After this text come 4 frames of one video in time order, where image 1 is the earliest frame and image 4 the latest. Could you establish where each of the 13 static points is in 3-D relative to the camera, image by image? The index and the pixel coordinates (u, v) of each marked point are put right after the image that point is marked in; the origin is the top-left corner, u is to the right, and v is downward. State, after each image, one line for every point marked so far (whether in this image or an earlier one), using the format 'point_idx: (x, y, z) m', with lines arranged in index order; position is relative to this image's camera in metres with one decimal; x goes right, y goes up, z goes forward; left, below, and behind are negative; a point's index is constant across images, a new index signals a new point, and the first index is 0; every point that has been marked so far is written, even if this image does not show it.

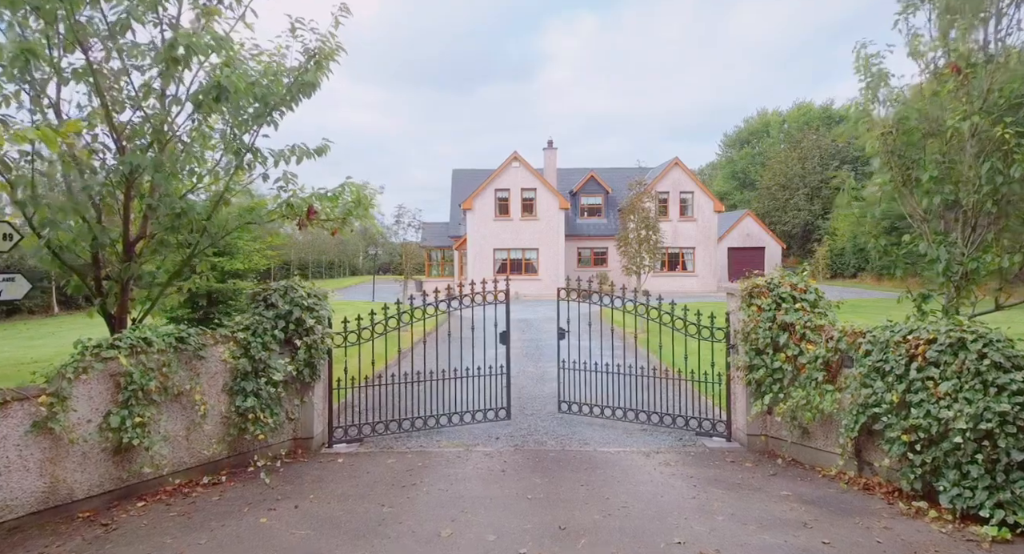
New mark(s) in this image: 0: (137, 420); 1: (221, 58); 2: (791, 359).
0: (-3.0, -1.2, +4.7) m
1: (-2.9, +2.2, +5.7) m
2: (+2.8, -0.8, +5.8) m
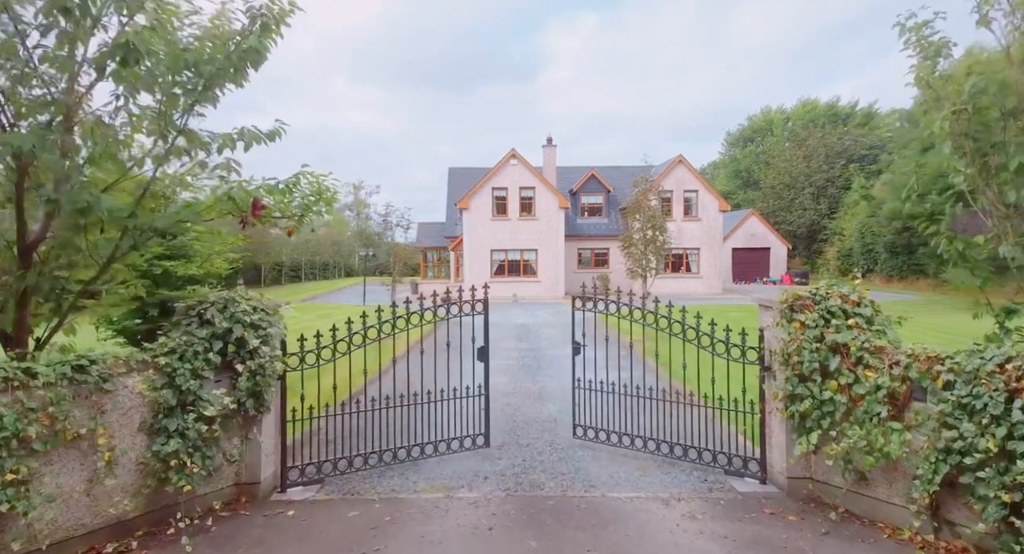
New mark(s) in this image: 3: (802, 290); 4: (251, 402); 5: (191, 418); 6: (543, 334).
0: (-3.1, -1.2, +3.6) m
1: (-3.0, +2.1, +4.7) m
2: (+2.7, -0.9, +4.7) m
3: (+2.6, -0.1, +5.2) m
4: (-2.2, -1.1, +4.9) m
5: (-2.5, -1.1, +4.5) m
6: (+0.9, -1.7, +17.4) m
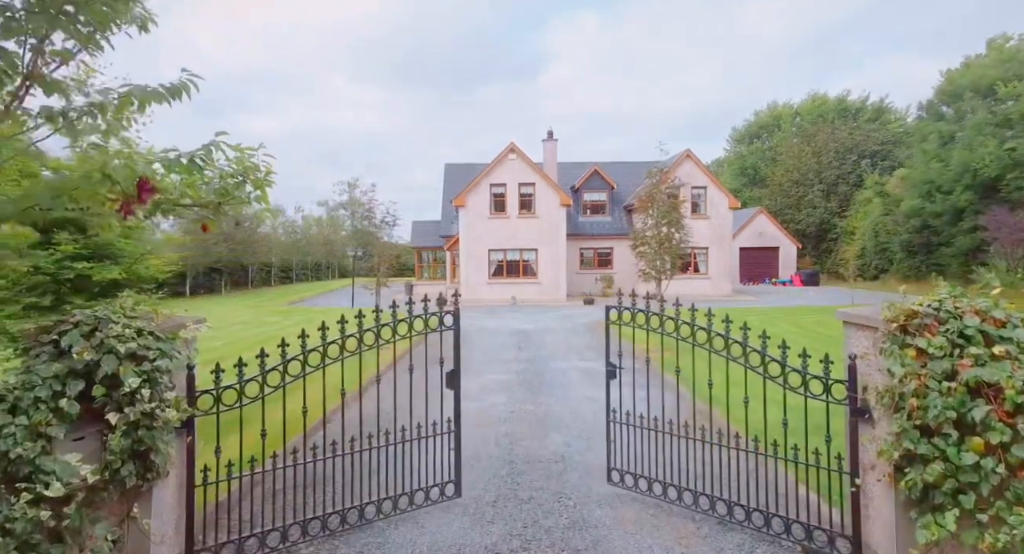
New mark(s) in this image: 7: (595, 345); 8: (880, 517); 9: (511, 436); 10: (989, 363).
0: (-3.2, -1.3, +2.1) m
1: (-3.0, +2.0, +3.1) m
2: (+2.7, -1.0, +3.2) m
3: (+2.6, -0.2, +3.7) m
4: (-2.2, -1.1, +3.4) m
5: (-2.5, -1.1, +2.9) m
6: (+0.9, -1.8, +15.9) m
7: (+2.2, -1.8, +15.1) m
8: (+2.4, -1.6, +3.7) m
9: (0.0, -2.0, +7.5) m
10: (+2.8, -0.5, +3.3) m
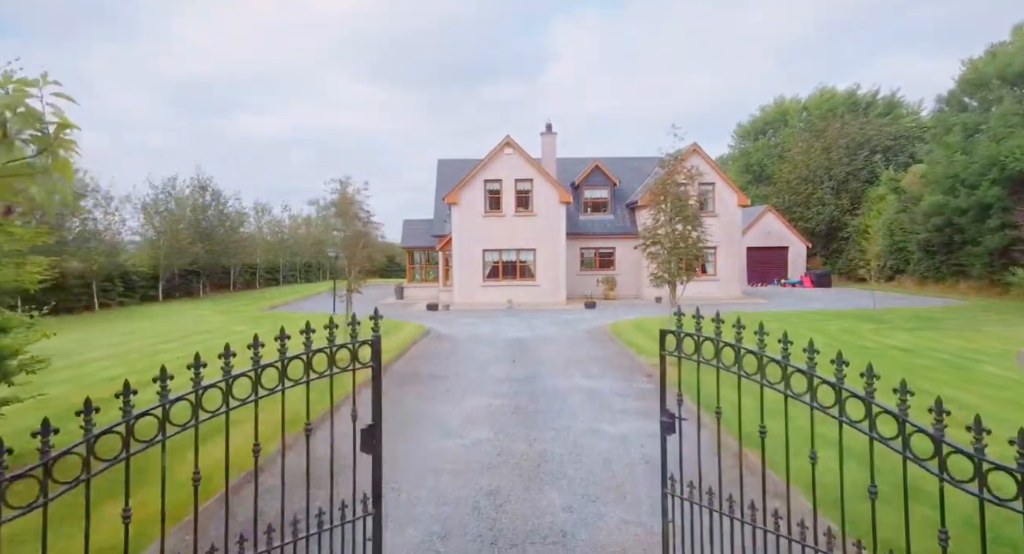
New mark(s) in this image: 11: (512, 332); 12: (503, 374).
0: (-3.3, -1.4, +0.3) m
1: (-3.2, +1.9, +1.4) m
2: (+2.5, -1.1, +1.4) m
3: (+2.4, -0.3, +1.9) m
4: (-2.4, -1.2, +1.6) m
5: (-2.7, -1.2, +1.2) m
6: (+0.7, -1.9, +14.1) m
7: (+2.0, -1.9, +13.3) m
8: (+2.2, -1.7, +2.0) m
9: (-0.2, -2.1, +5.7) m
10: (+2.6, -0.6, +1.6) m
11: (0.0, -1.7, +17.9) m
12: (-0.1, -1.9, +11.3) m
